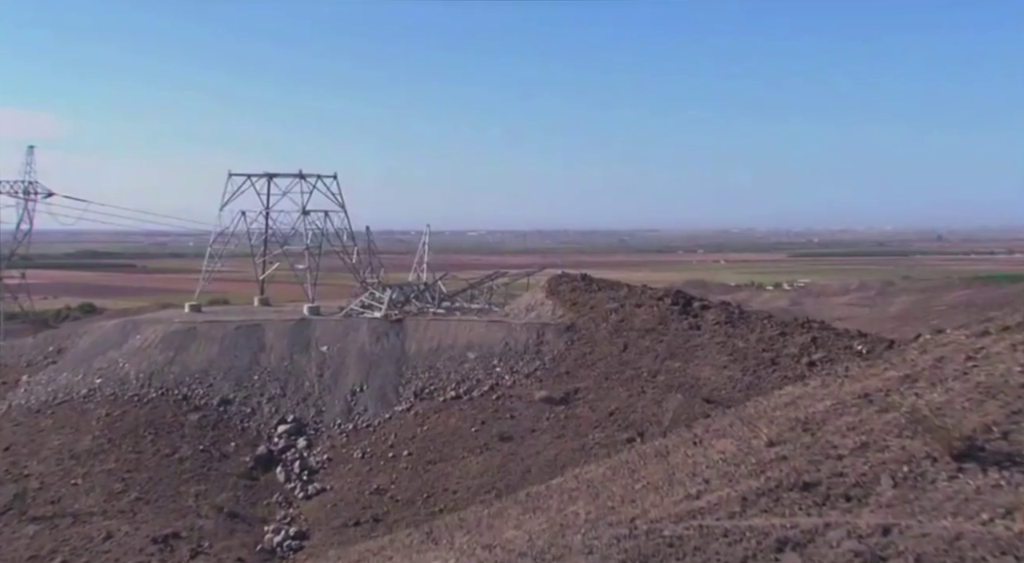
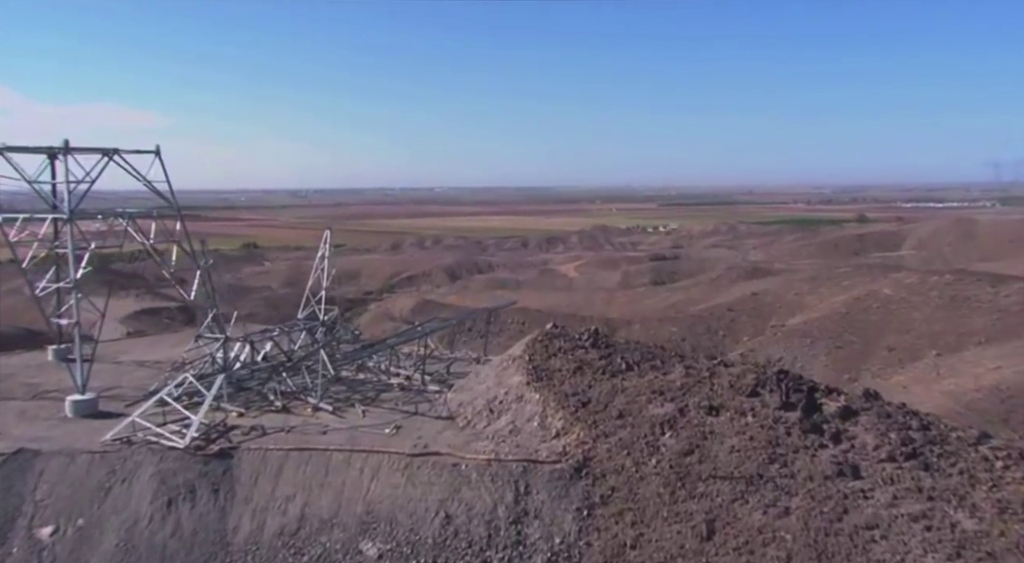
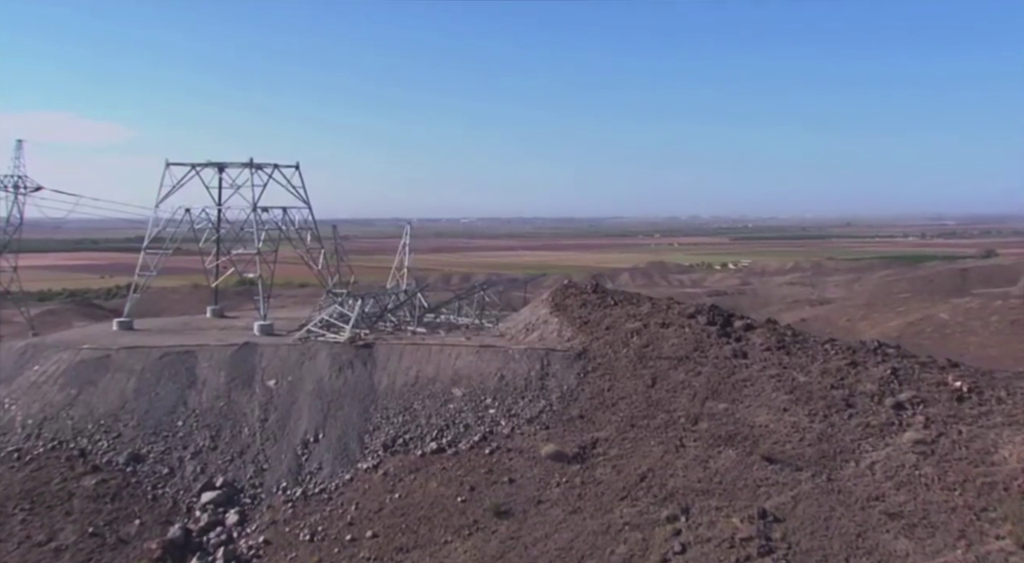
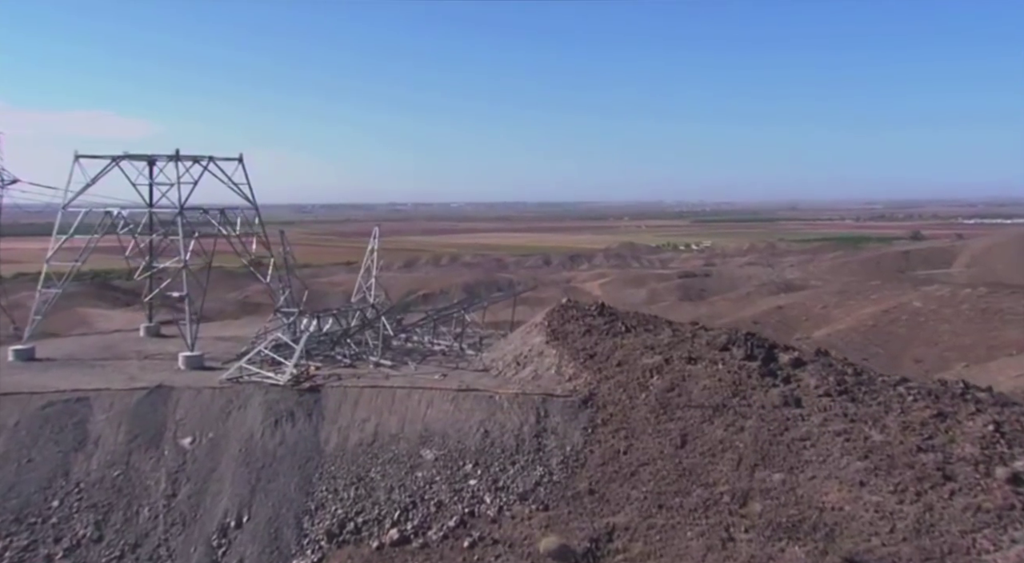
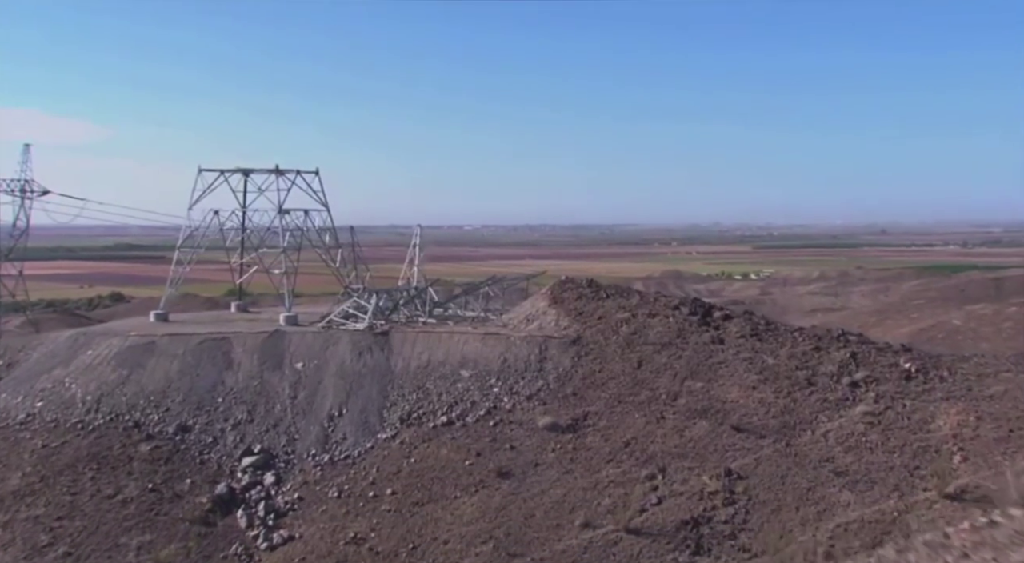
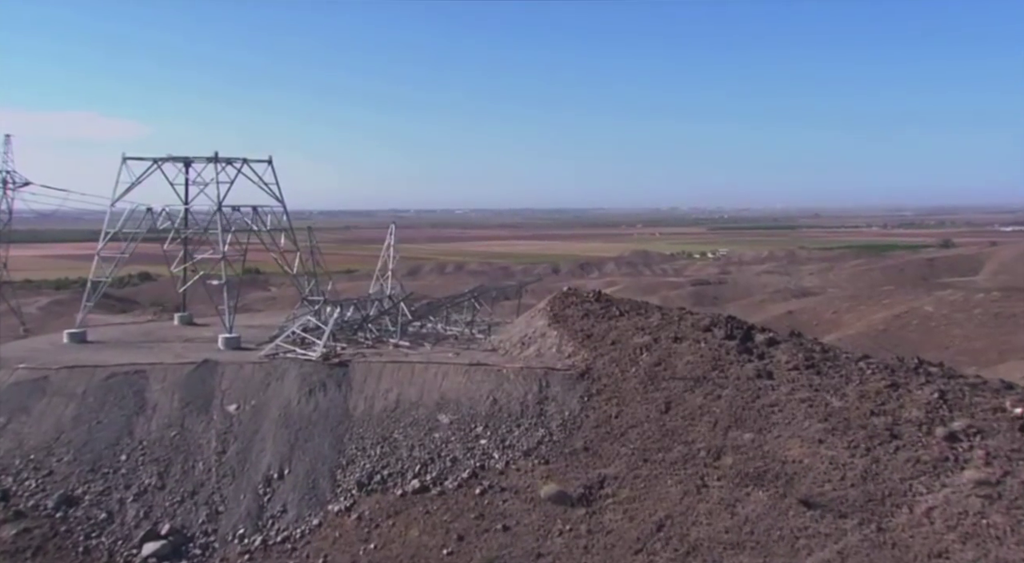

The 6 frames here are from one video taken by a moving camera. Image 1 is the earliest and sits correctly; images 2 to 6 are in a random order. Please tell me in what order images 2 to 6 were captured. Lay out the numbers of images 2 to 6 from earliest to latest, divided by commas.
5, 3, 6, 4, 2
